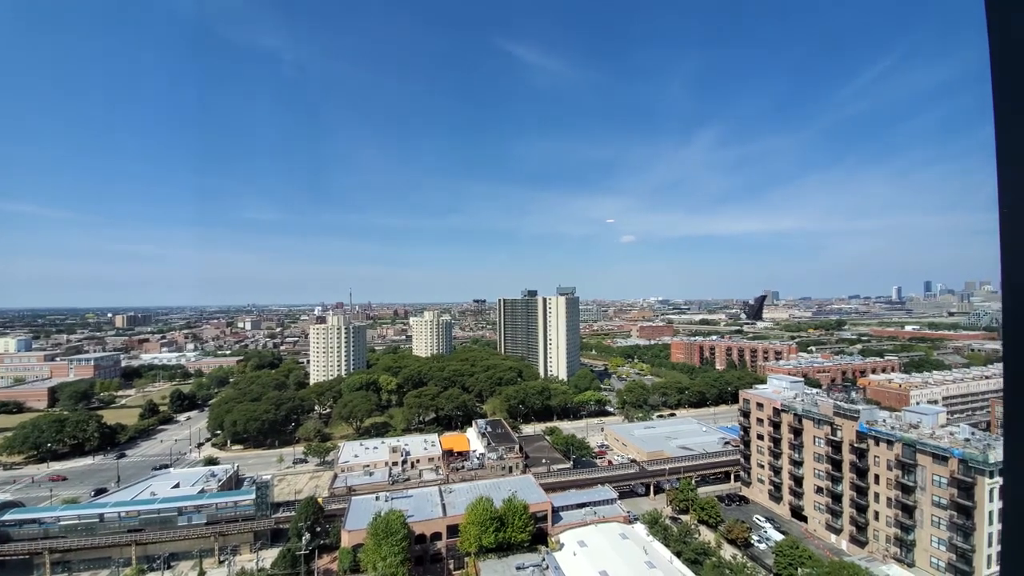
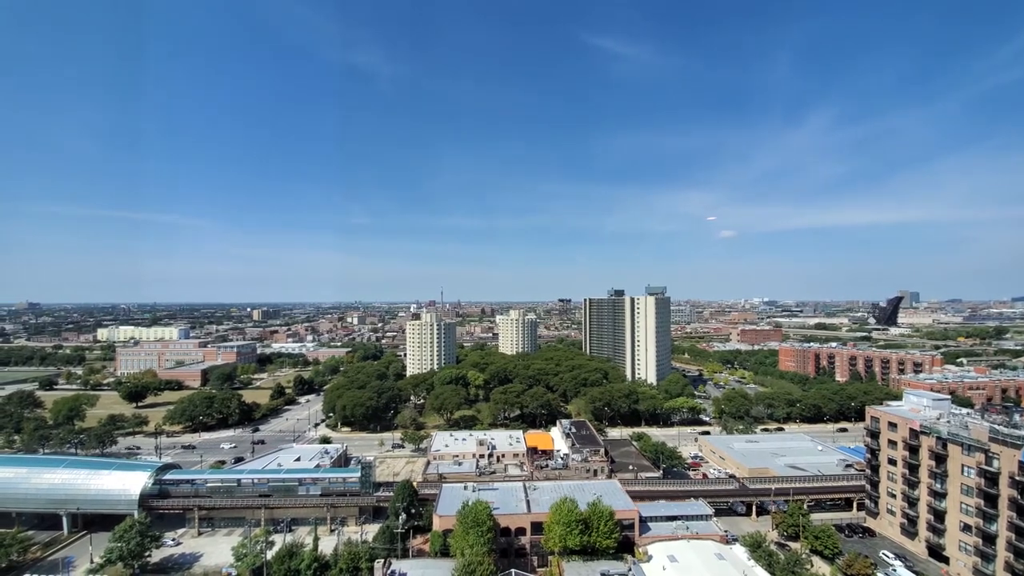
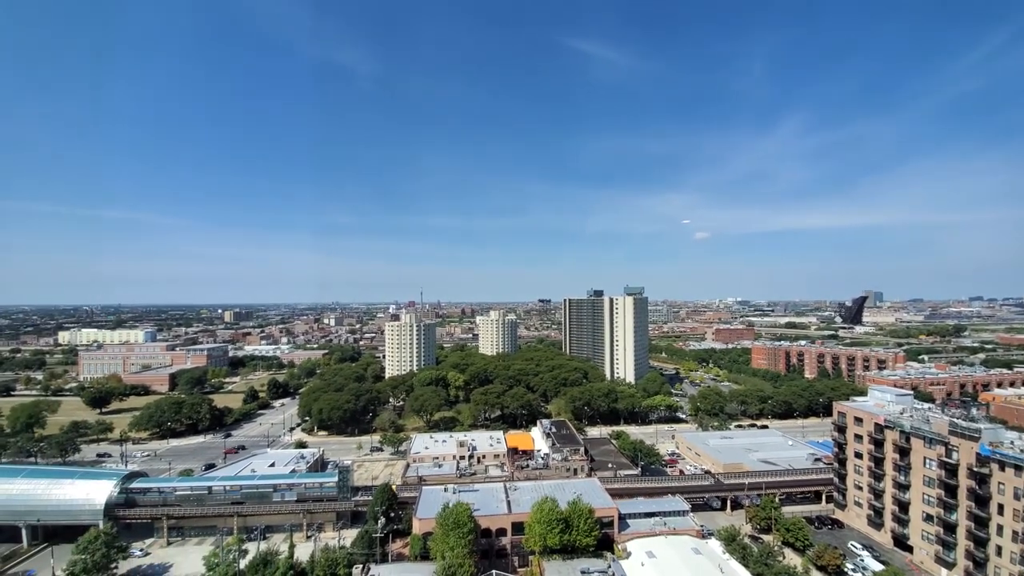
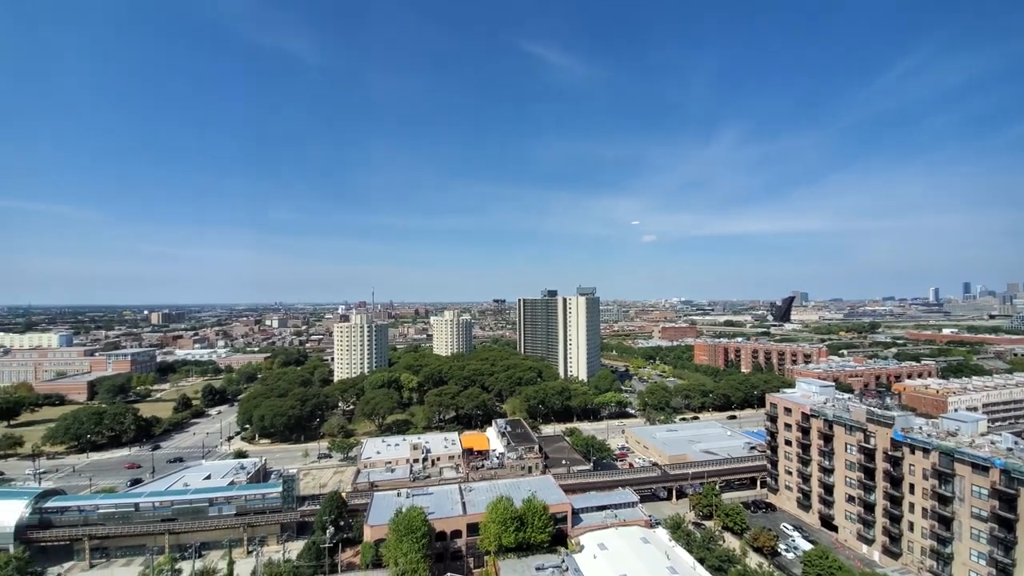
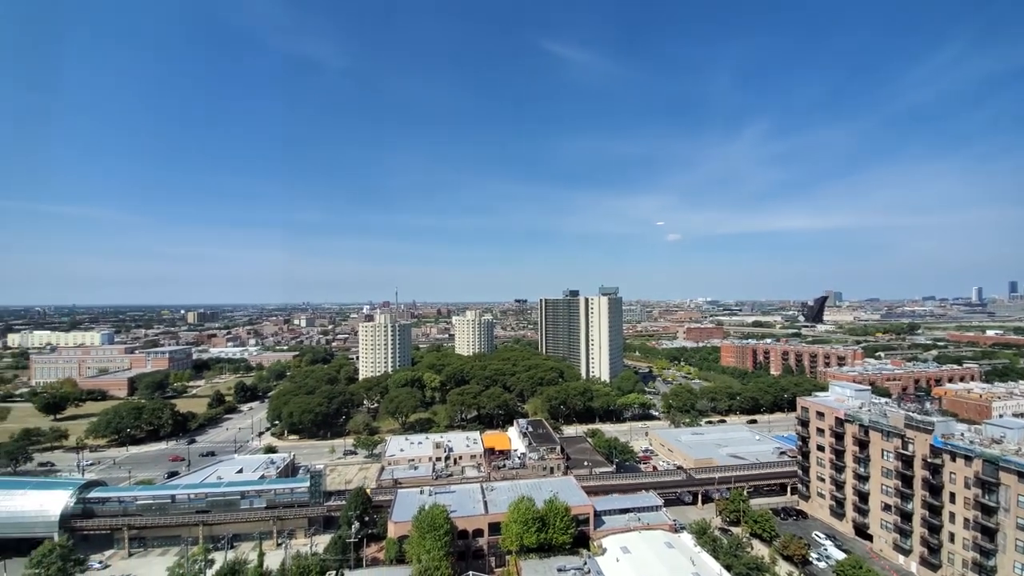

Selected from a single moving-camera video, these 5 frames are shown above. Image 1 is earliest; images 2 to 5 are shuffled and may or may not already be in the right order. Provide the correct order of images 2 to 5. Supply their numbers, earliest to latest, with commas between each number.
4, 5, 3, 2
